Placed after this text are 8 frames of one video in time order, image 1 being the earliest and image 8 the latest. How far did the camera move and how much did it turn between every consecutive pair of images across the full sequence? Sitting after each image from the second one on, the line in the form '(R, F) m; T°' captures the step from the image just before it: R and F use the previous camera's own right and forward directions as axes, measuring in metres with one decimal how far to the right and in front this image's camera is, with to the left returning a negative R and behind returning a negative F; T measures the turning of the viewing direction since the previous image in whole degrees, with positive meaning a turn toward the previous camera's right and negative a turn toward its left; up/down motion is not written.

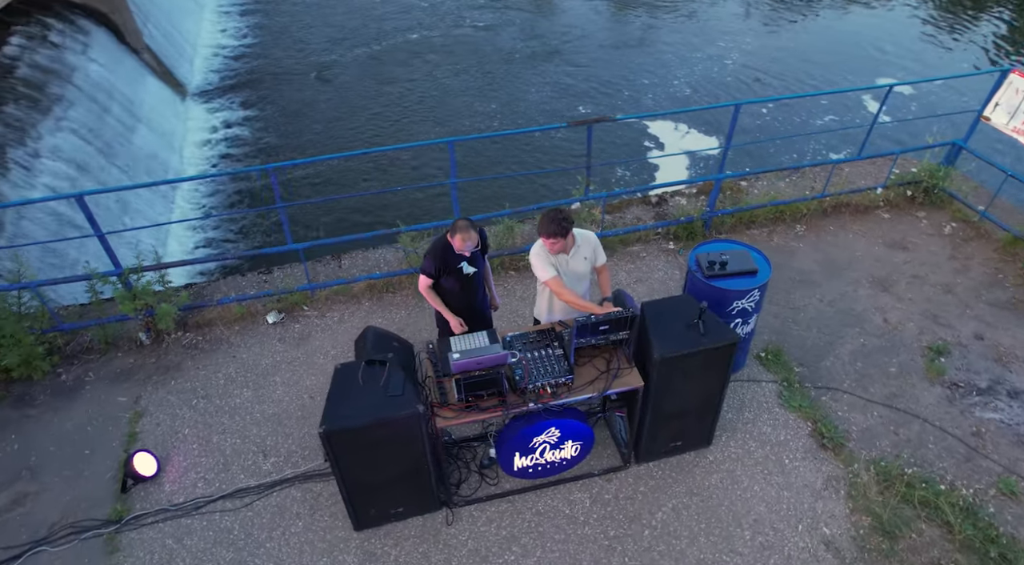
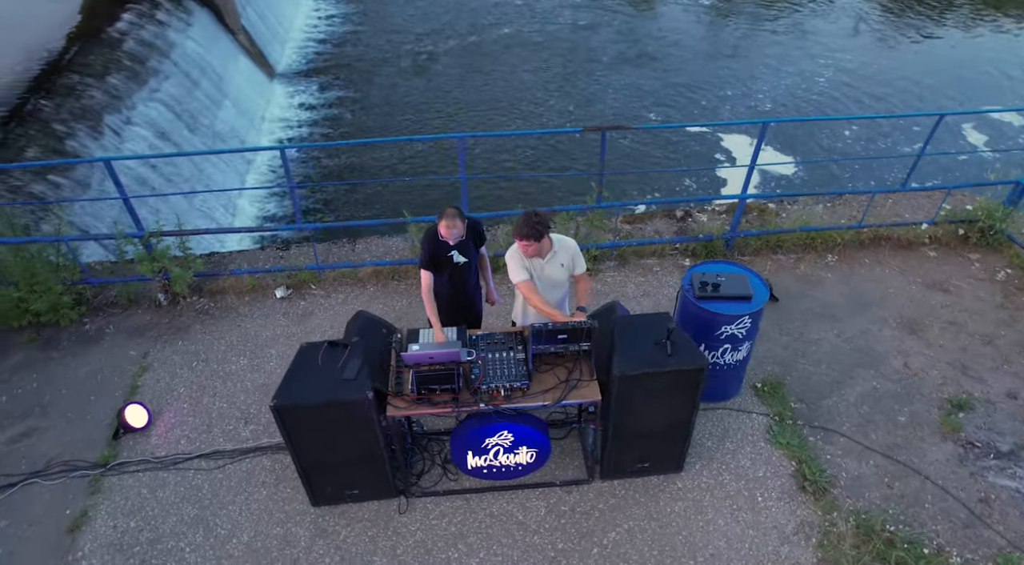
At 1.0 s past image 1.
(+0.6, +0.1) m; -6°
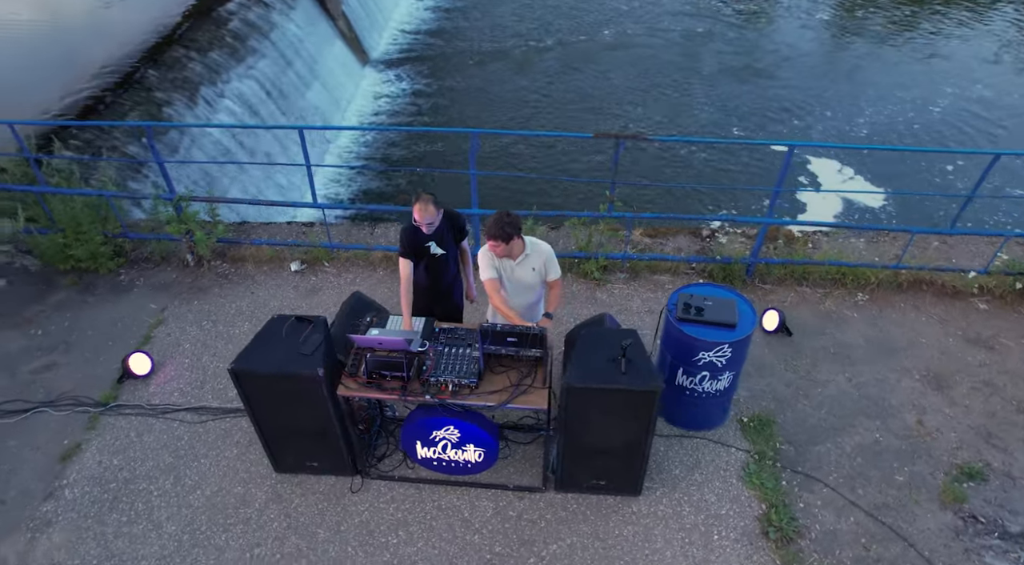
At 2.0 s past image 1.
(+0.7, +0.1) m; -7°
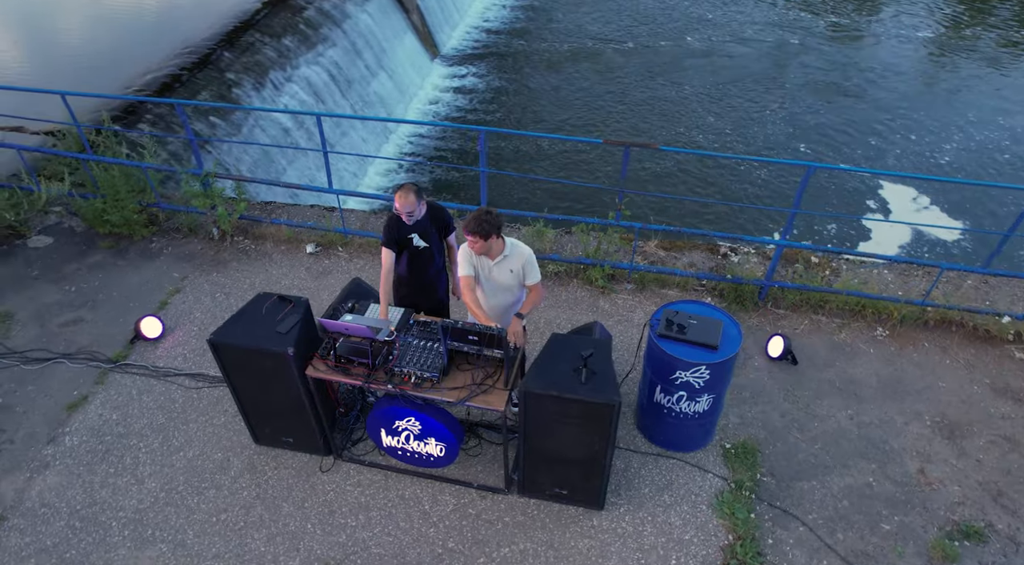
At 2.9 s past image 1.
(+0.5, 0.0) m; -6°
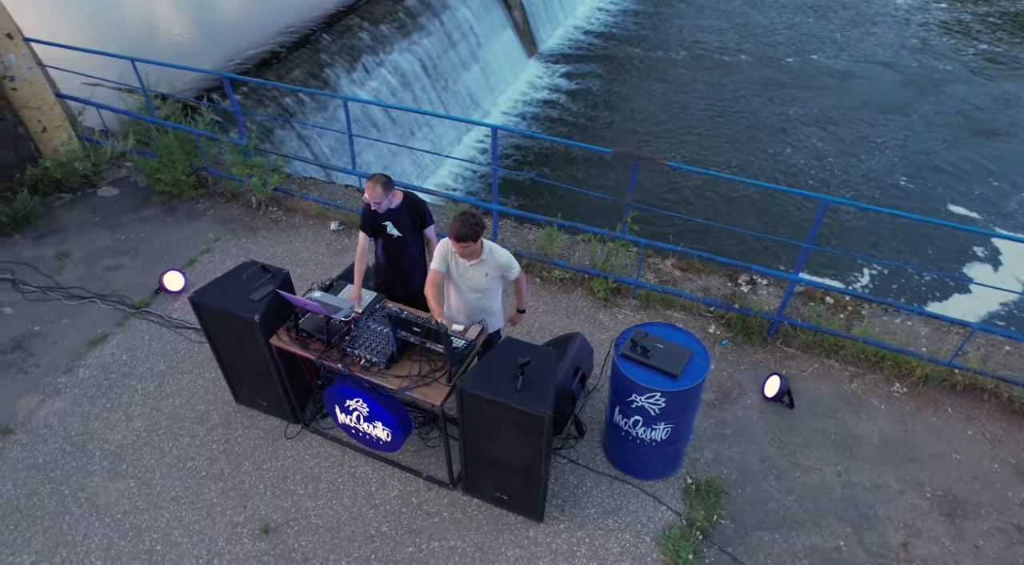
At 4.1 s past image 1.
(+0.8, +0.1) m; -8°
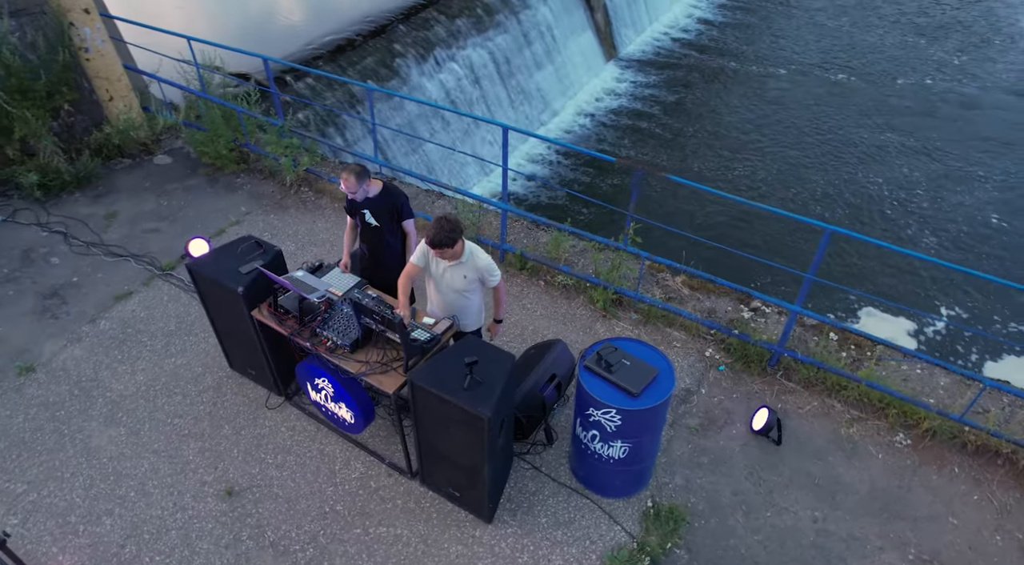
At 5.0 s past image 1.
(+0.6, 0.0) m; -6°
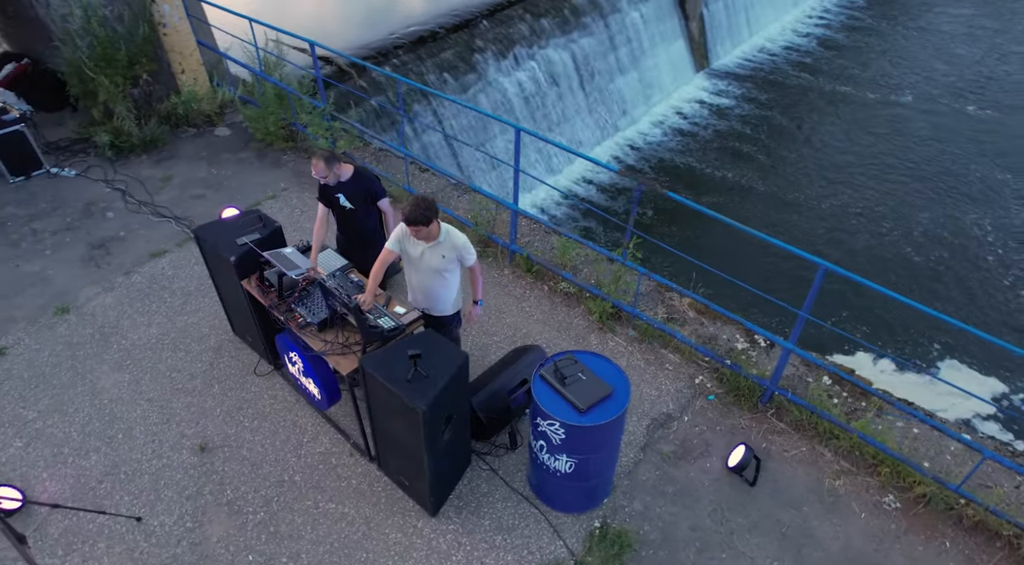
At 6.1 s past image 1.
(+0.7, 0.0) m; -7°
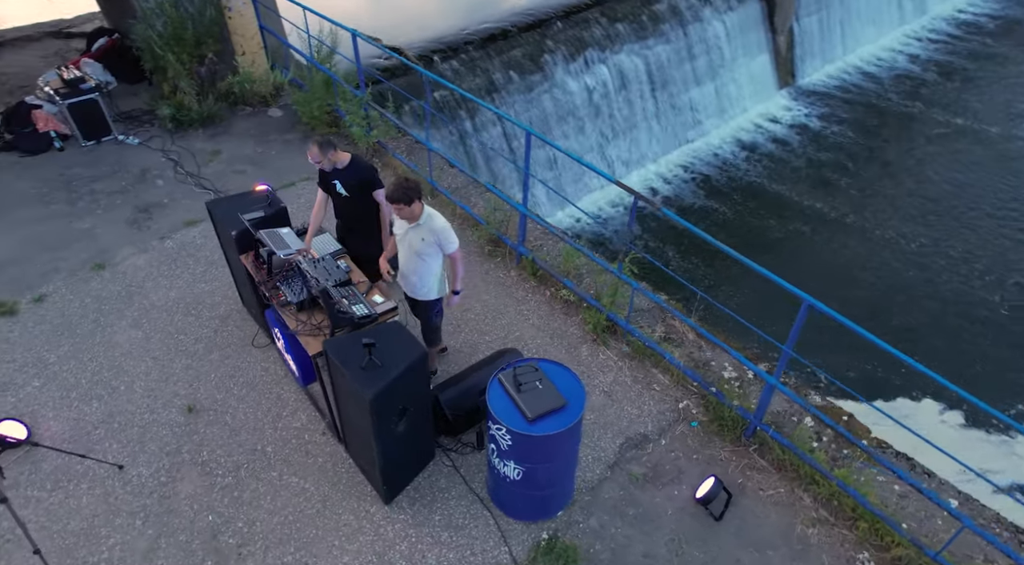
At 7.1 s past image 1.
(+0.6, 0.0) m; -6°
